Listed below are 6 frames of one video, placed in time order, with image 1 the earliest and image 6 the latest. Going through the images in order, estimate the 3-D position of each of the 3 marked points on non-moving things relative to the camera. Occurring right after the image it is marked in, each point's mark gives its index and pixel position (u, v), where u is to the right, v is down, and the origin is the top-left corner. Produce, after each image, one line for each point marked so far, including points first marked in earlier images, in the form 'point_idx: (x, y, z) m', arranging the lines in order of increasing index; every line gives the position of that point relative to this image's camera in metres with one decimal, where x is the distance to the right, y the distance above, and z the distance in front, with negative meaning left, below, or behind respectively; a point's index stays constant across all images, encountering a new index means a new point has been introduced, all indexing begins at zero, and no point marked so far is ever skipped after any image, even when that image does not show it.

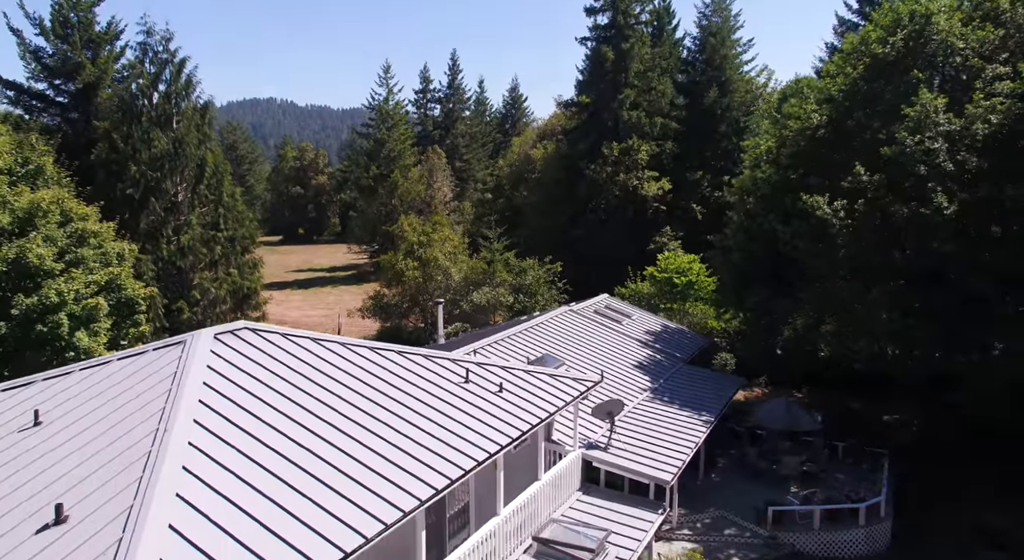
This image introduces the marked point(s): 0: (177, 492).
0: (-4.1, -2.6, +9.1) m
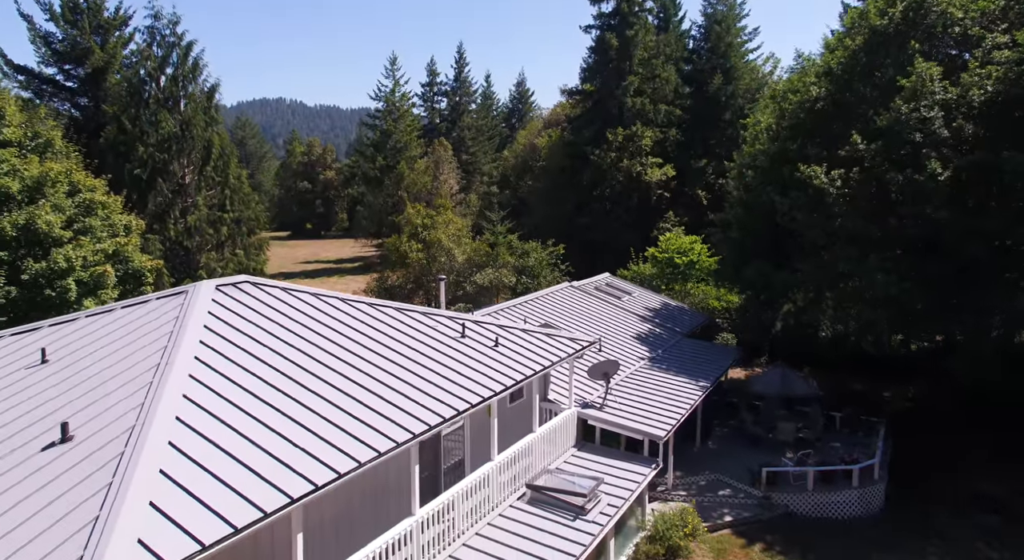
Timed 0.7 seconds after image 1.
0: (-4.3, -1.7, +9.4) m
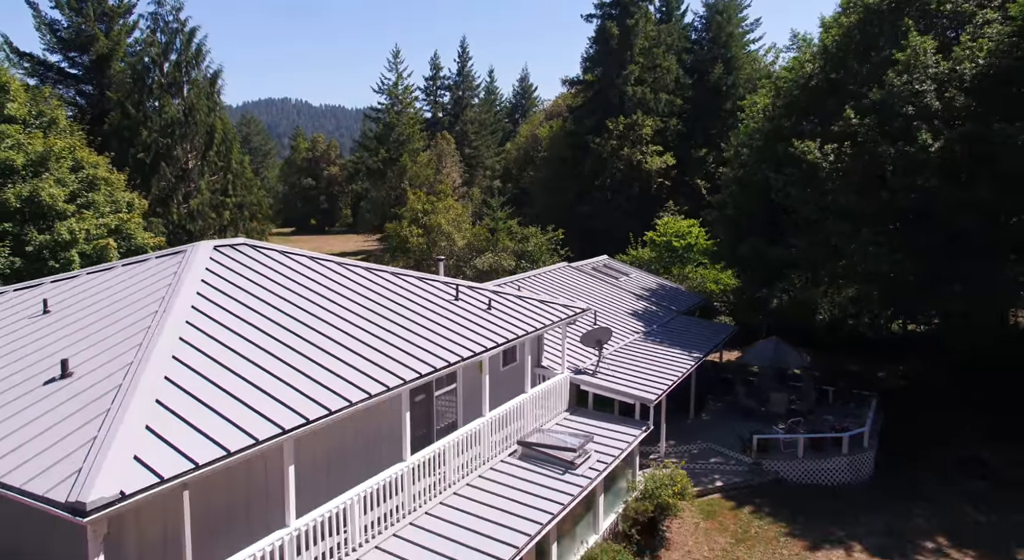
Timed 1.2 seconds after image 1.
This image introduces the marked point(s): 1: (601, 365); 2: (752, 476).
0: (-4.5, -1.0, +9.7) m
1: (+2.2, -2.1, +17.9) m
2: (+5.8, -4.7, +17.7) m
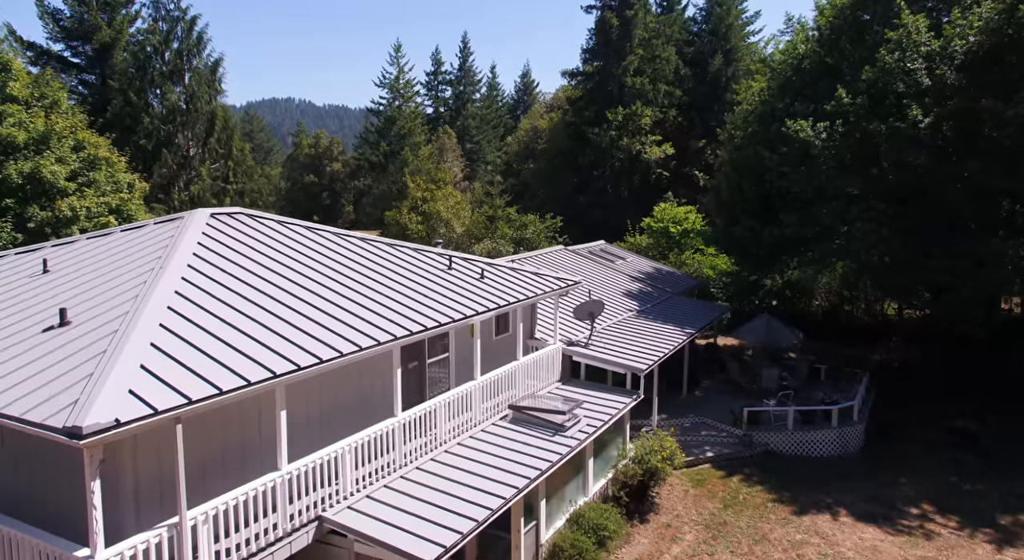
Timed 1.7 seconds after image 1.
0: (-4.7, -0.3, +10.0) m
1: (+2.0, -1.4, +18.2) m
2: (+5.6, -4.1, +17.9) m
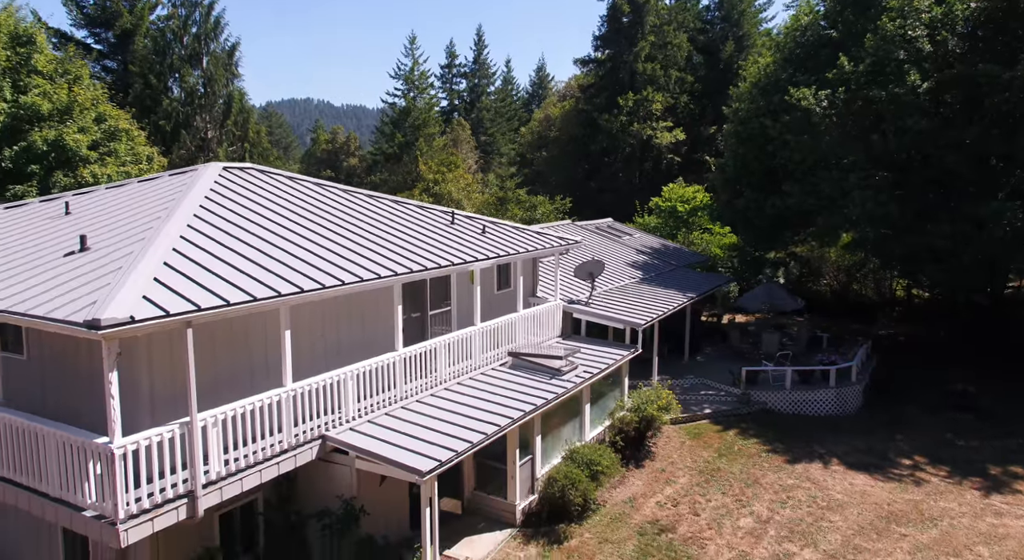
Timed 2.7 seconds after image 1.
0: (-4.8, +0.7, +10.6) m
1: (+2.1, -0.5, +18.6) m
2: (+5.7, -3.1, +18.3) m
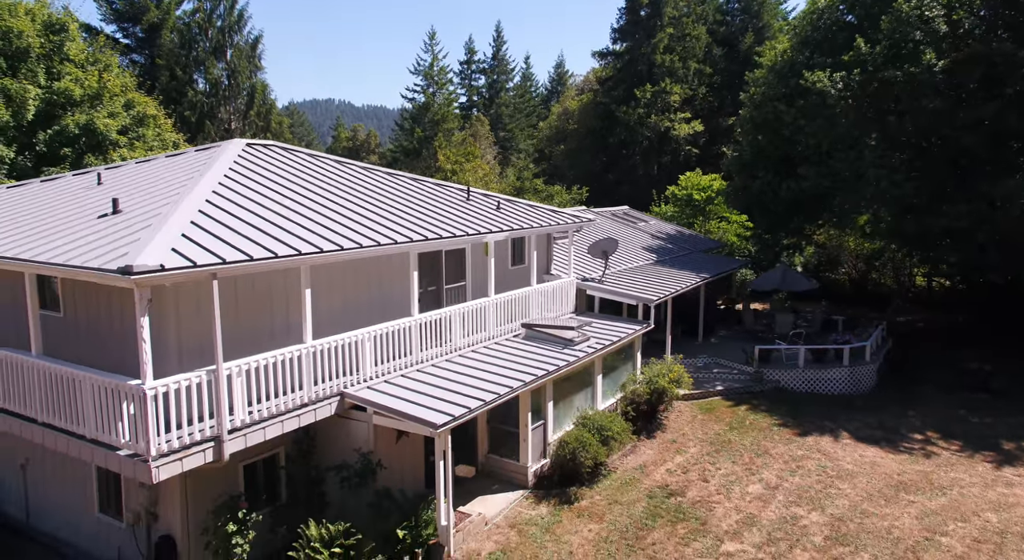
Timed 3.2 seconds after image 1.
0: (-4.6, +1.2, +11.0) m
1: (+2.5, +0.1, +18.9) m
2: (+6.1, -2.6, +18.5) m
